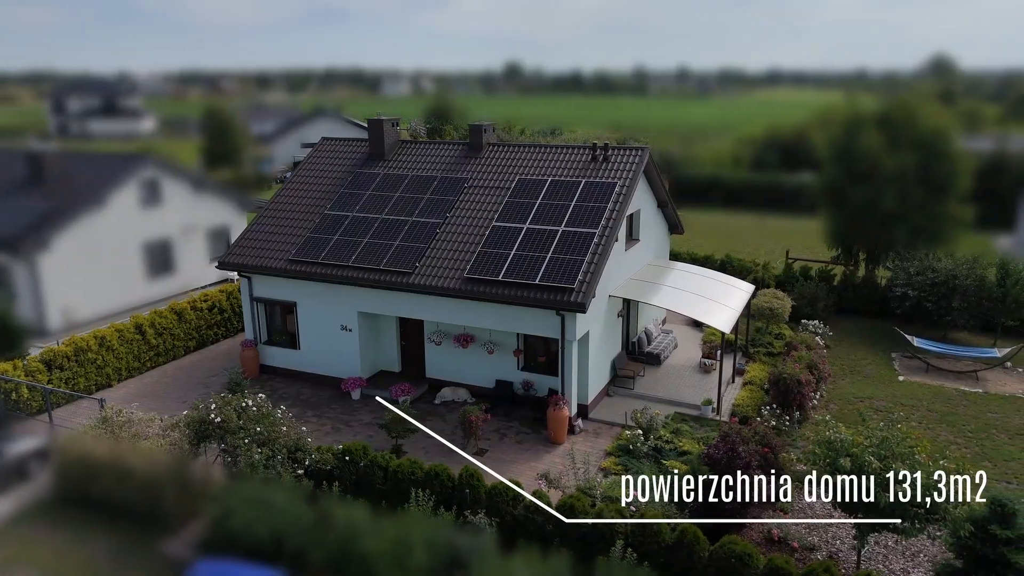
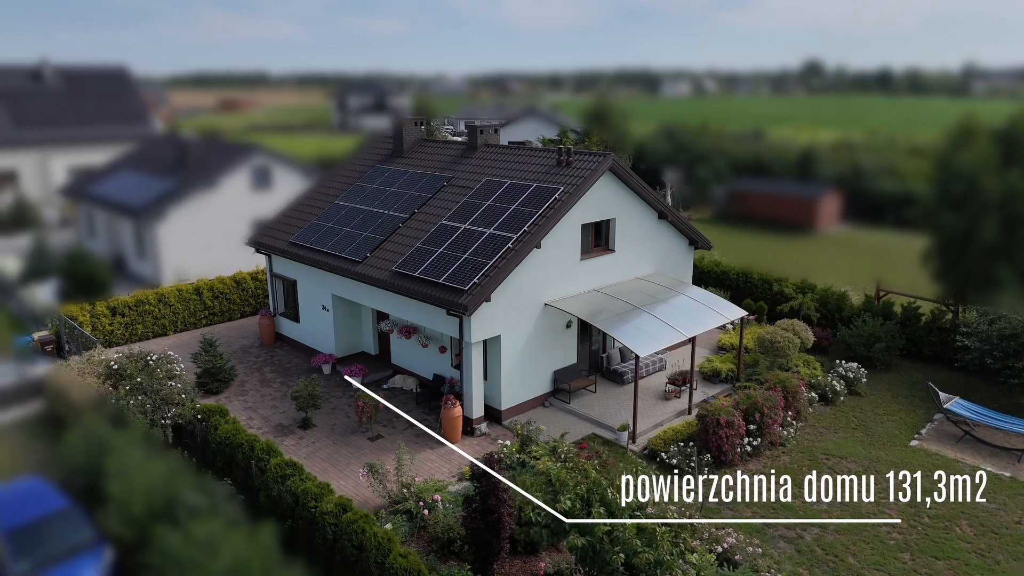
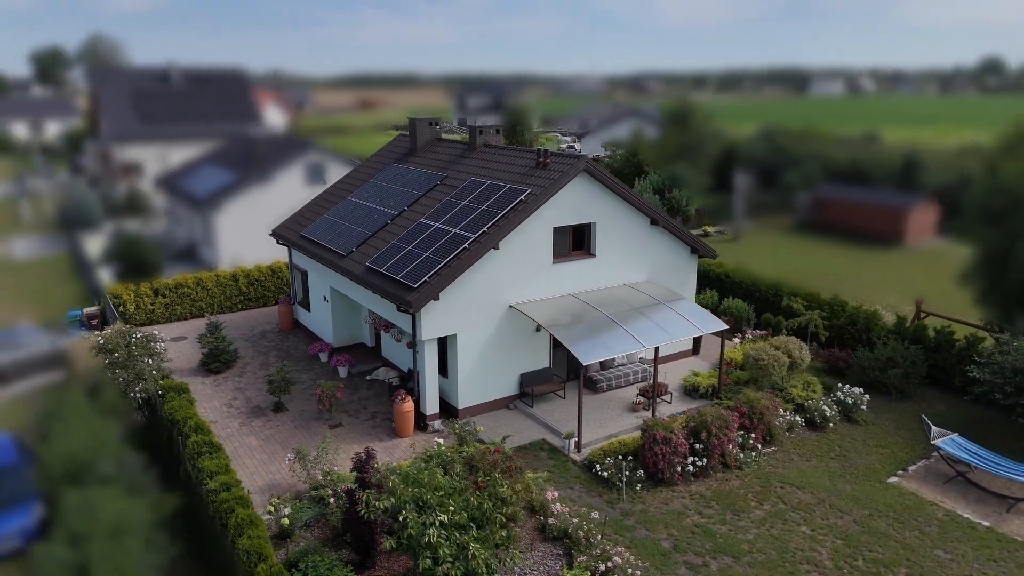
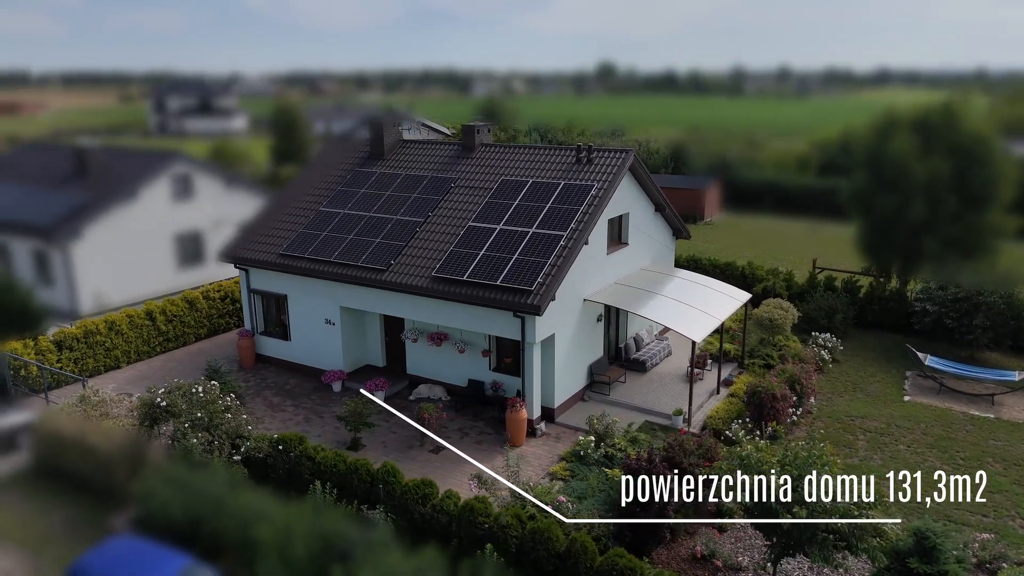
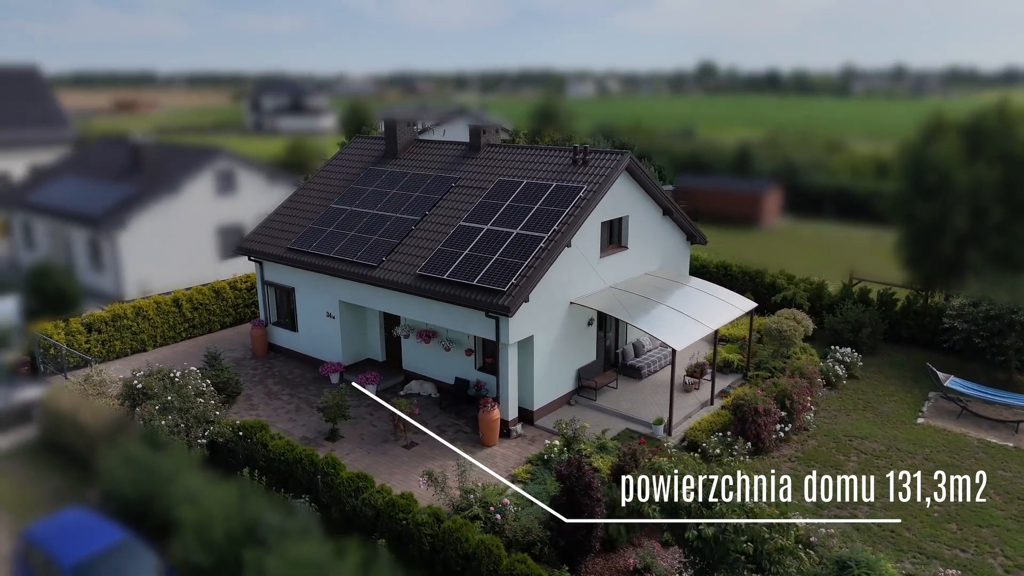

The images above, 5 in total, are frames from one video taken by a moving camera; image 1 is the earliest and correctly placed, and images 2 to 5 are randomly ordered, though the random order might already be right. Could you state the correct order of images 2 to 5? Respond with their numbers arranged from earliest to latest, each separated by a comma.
4, 5, 2, 3
